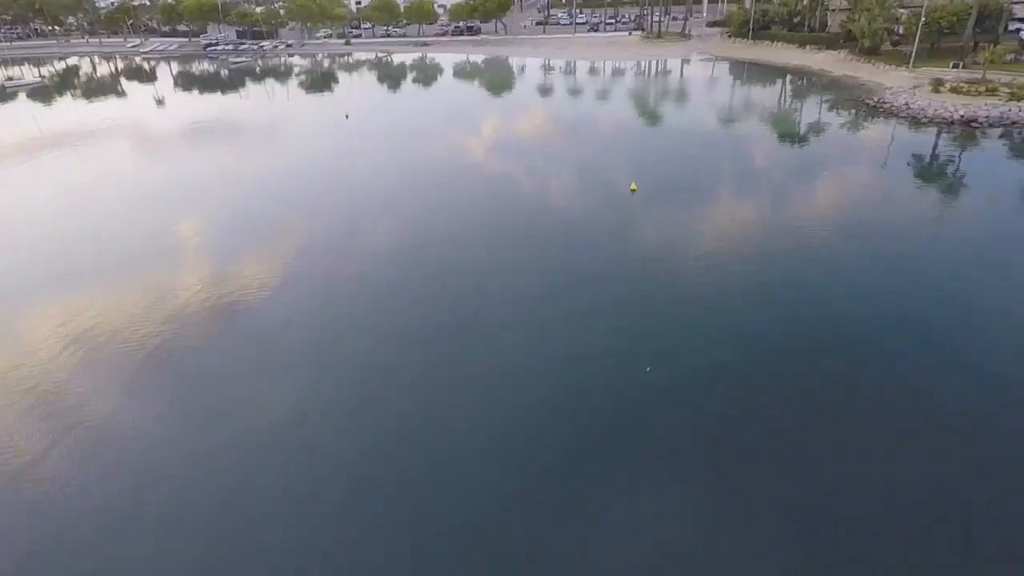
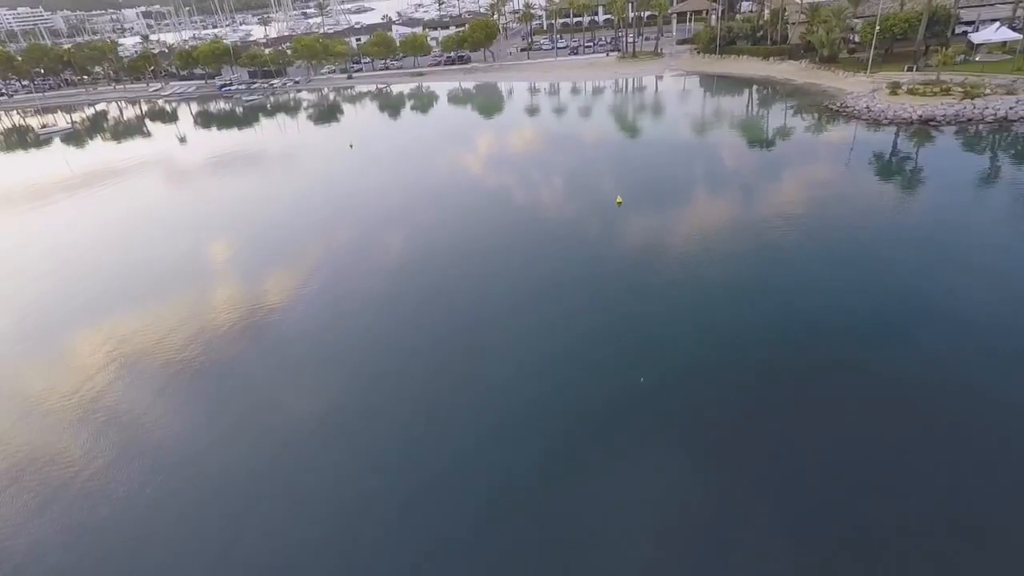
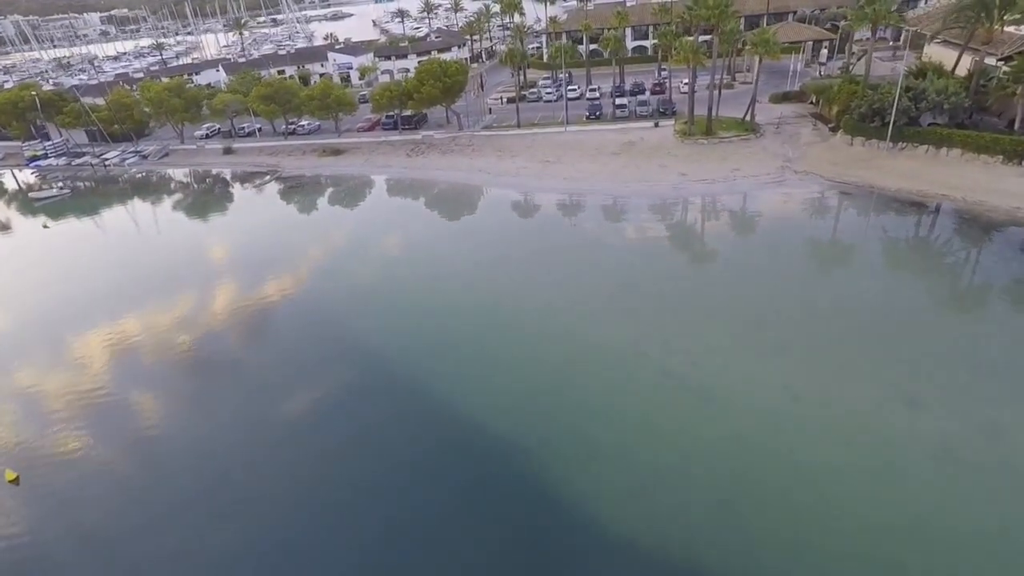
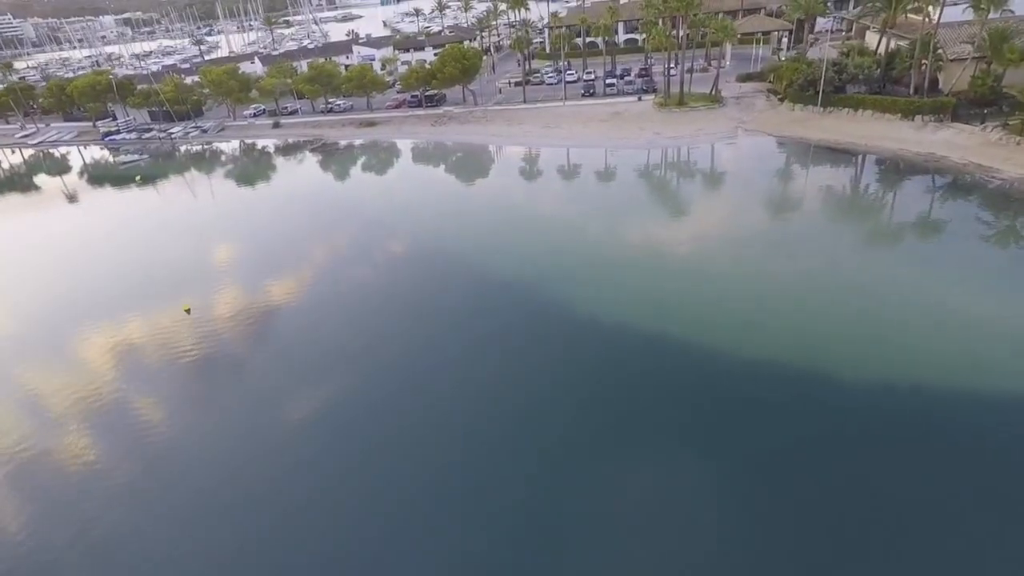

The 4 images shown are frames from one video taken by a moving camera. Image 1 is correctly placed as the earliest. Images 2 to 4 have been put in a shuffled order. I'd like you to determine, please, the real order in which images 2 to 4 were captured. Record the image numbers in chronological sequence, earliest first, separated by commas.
2, 4, 3
